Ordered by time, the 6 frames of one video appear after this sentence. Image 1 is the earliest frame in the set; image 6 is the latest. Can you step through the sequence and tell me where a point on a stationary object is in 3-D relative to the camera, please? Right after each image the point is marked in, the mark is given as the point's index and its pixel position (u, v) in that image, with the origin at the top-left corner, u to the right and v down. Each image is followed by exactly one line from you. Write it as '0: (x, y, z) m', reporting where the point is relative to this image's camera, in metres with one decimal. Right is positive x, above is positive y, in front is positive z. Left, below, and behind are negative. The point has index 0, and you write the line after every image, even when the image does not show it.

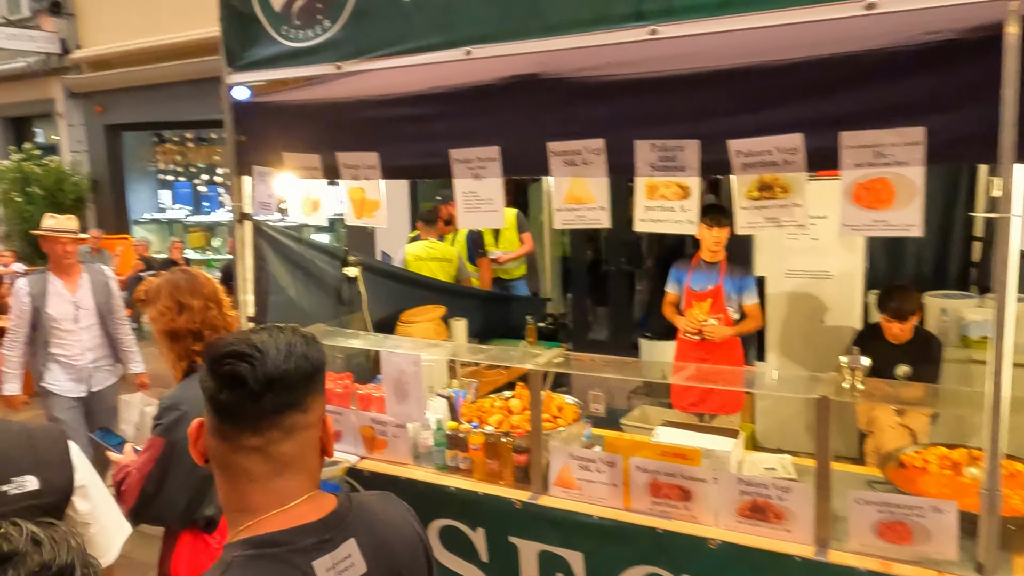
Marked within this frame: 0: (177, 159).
0: (-5.0, +1.9, +11.4) m
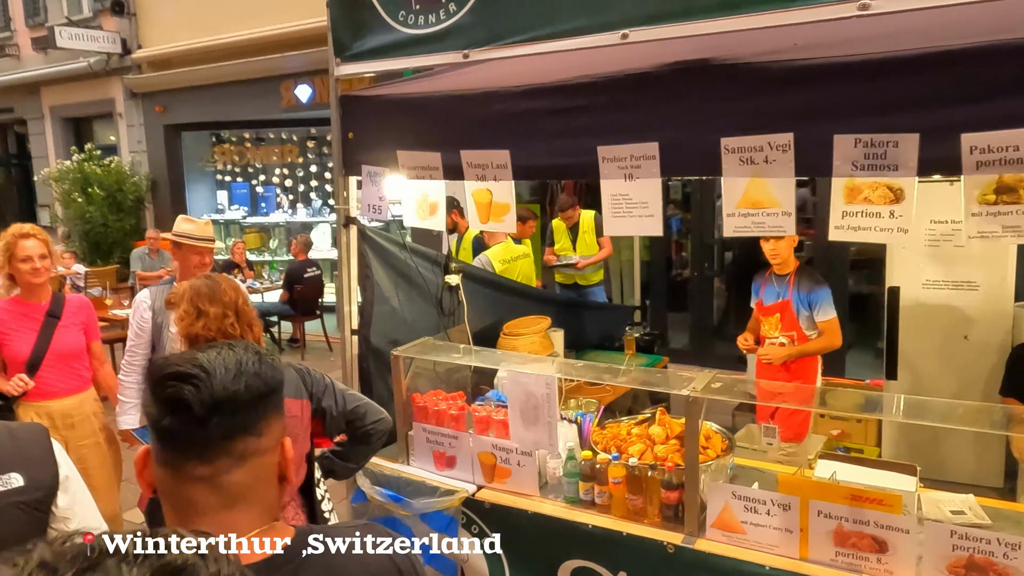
0: (-4.1, +1.9, +11.3) m
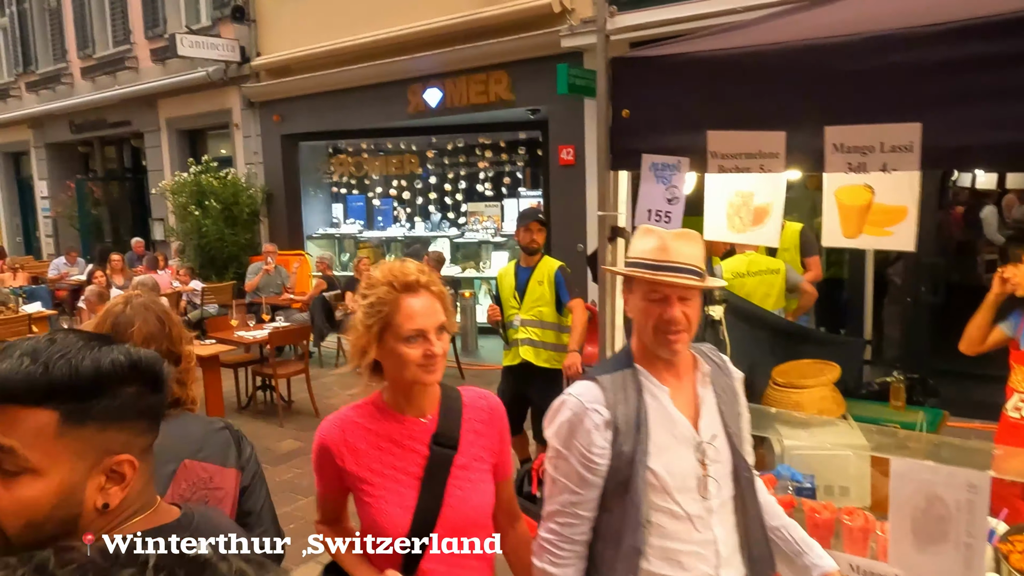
0: (-2.3, +1.7, +10.7) m
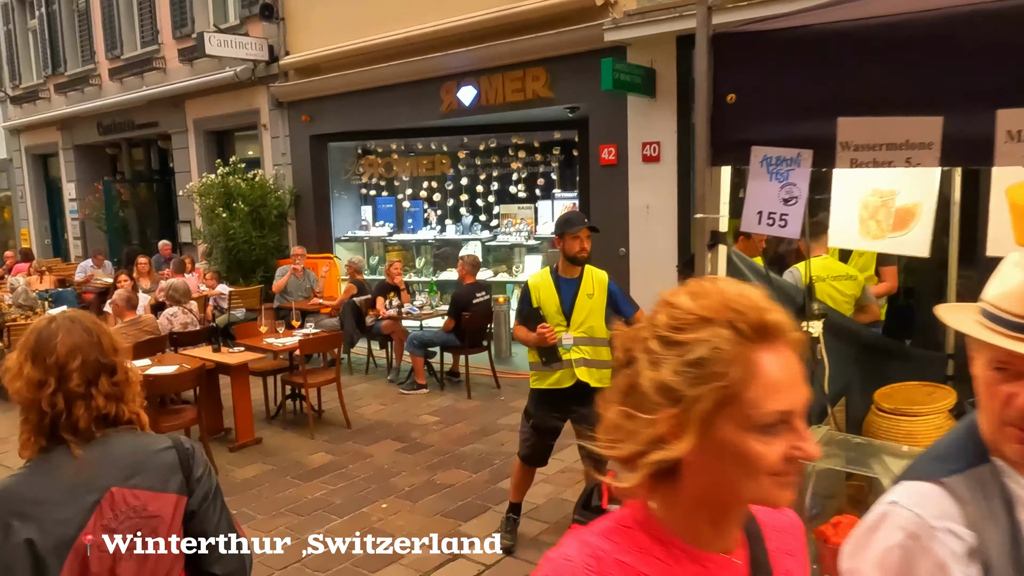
0: (-1.8, +1.6, +10.5) m
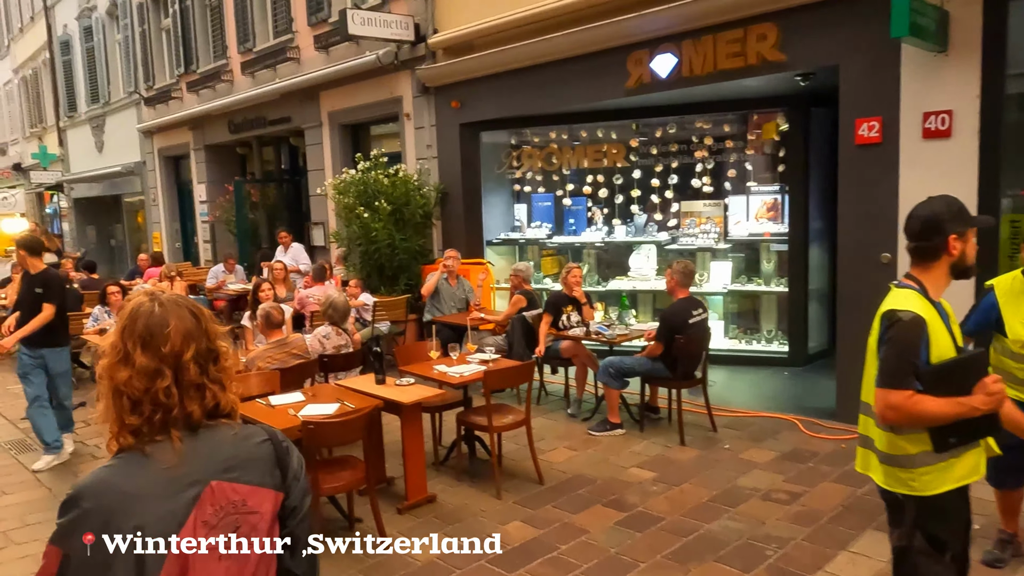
0: (+0.3, +1.5, +9.1) m
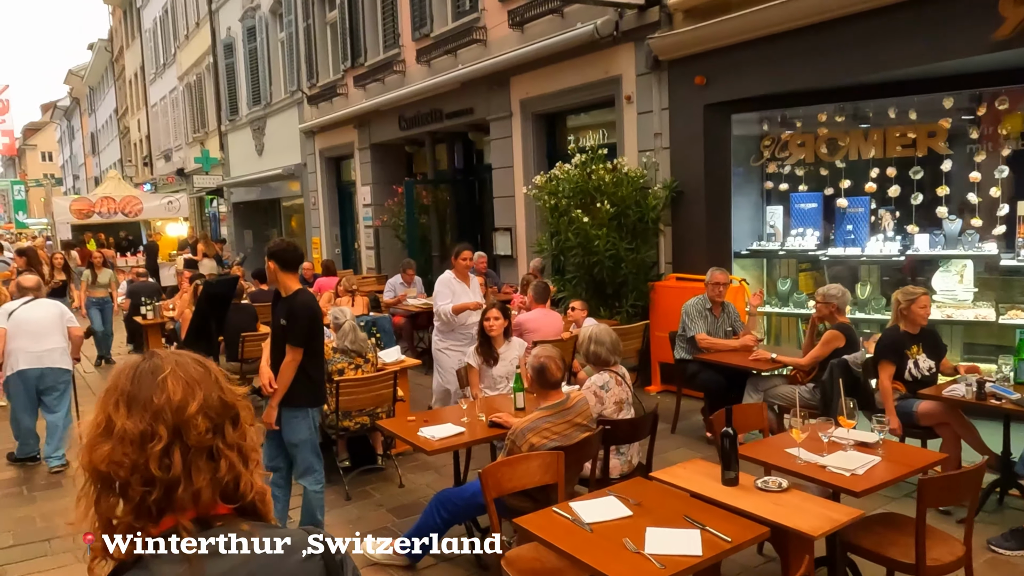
0: (+2.8, +1.2, +7.1) m
